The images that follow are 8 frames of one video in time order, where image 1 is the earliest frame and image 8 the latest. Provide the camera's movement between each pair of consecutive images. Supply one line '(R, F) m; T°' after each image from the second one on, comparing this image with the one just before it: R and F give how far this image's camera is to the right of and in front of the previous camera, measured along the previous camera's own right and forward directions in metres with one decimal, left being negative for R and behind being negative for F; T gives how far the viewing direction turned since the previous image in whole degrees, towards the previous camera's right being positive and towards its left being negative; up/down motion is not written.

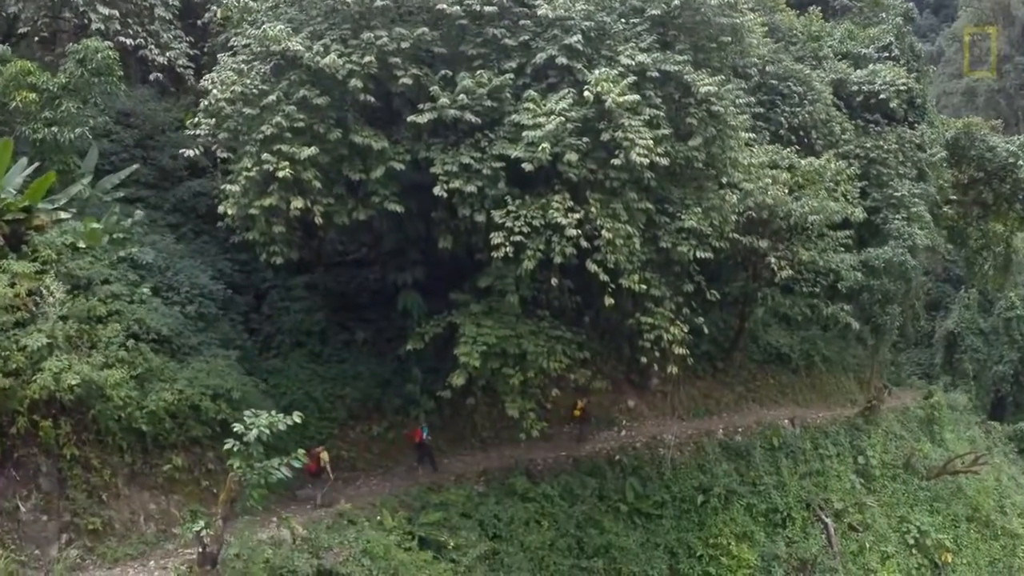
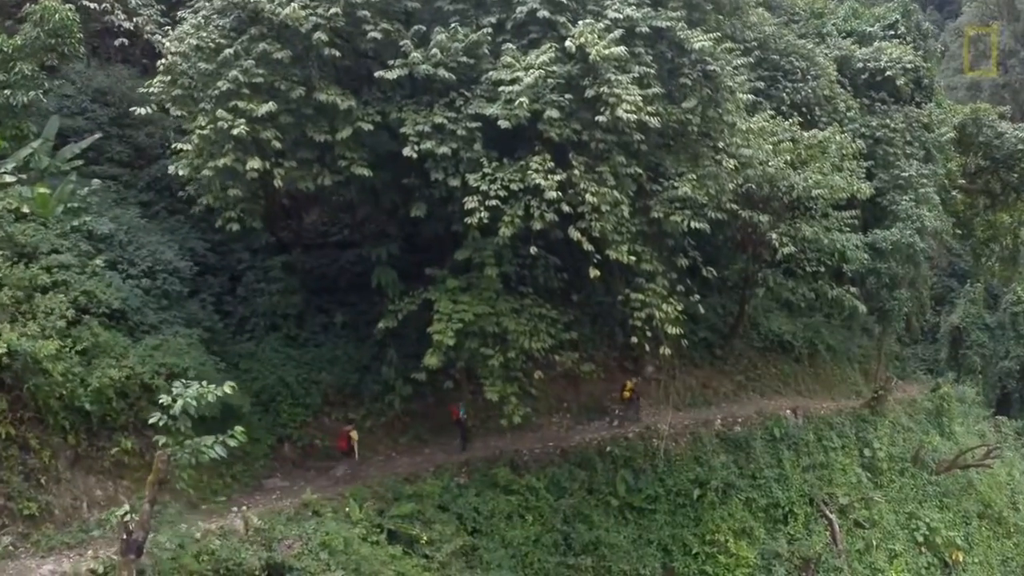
(+0.2, +0.9) m; 0°
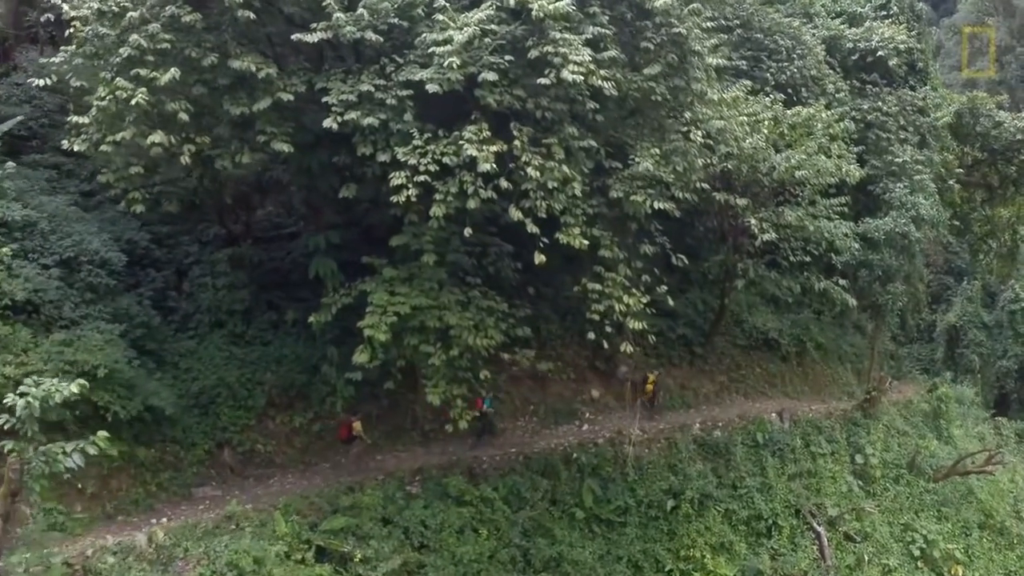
(+0.4, +1.2) m; 0°
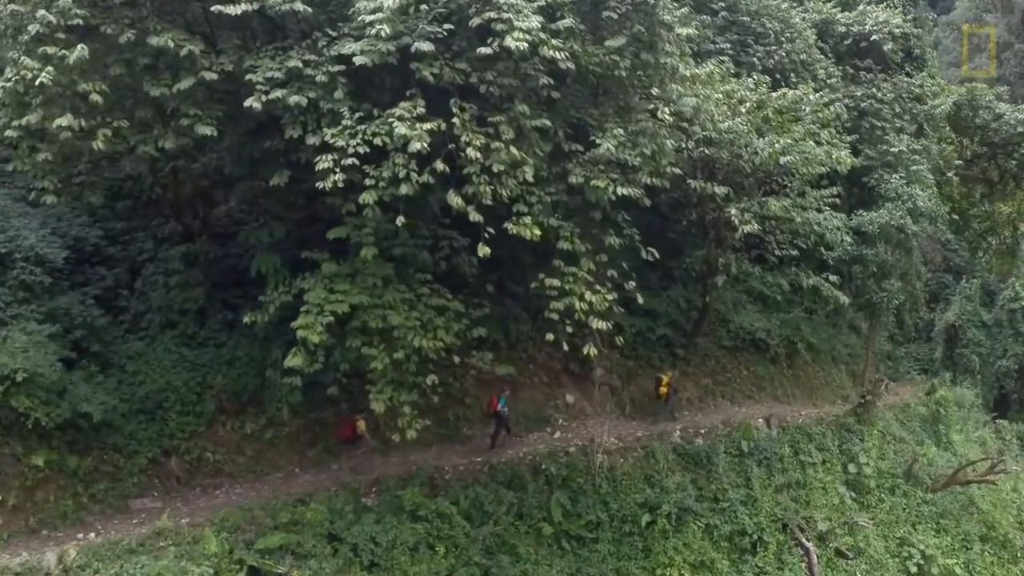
(+0.3, +1.0) m; 0°
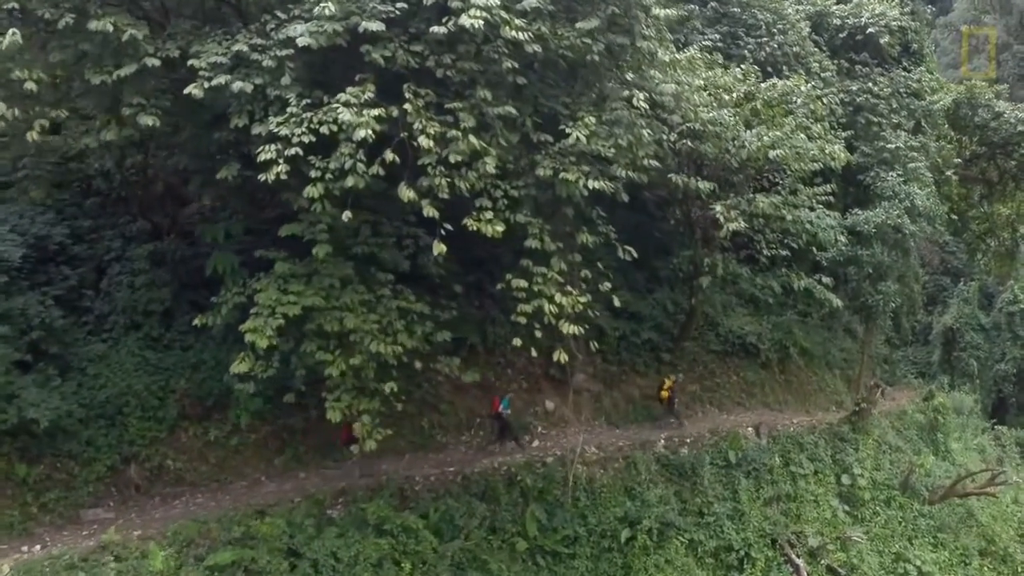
(+0.2, +0.6) m; 0°
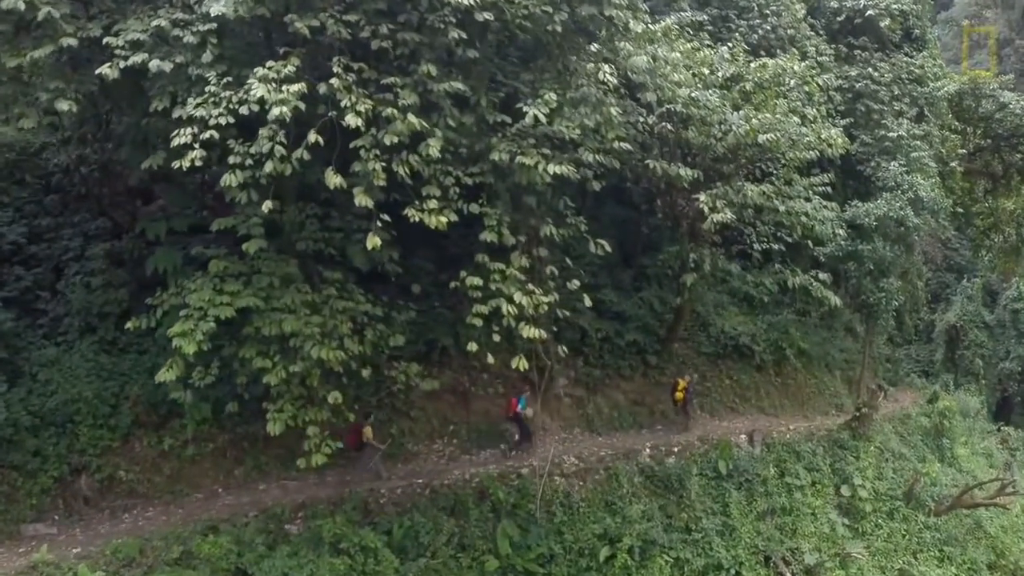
(+0.2, +0.8) m; 0°
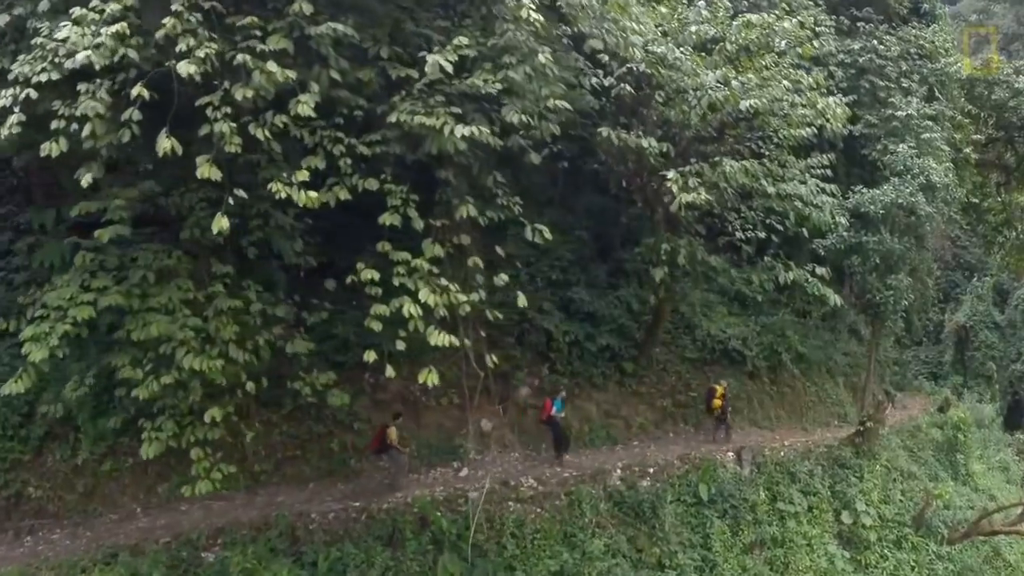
(+0.4, +1.4) m; 0°
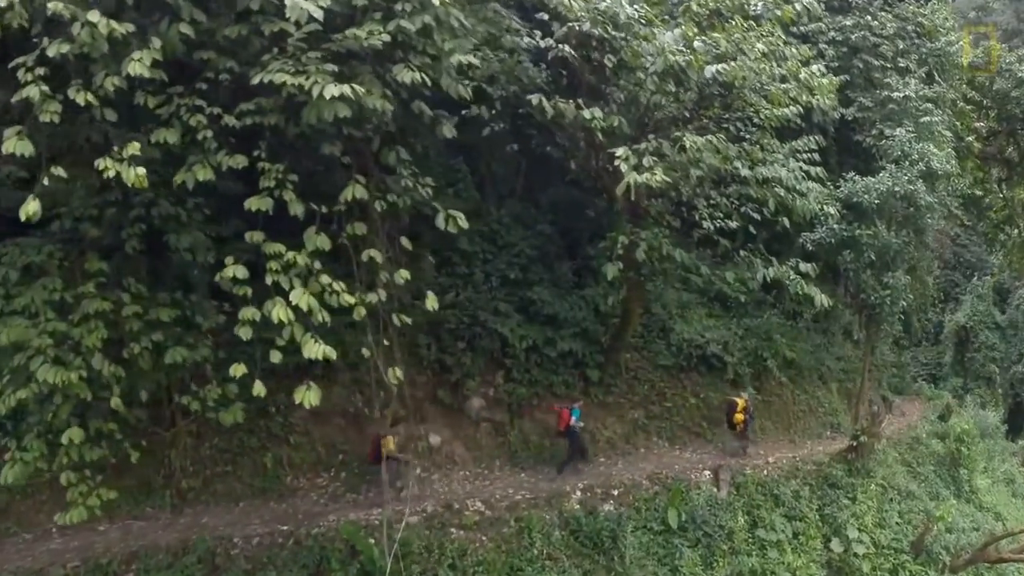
(+0.3, +1.1) m; 0°
